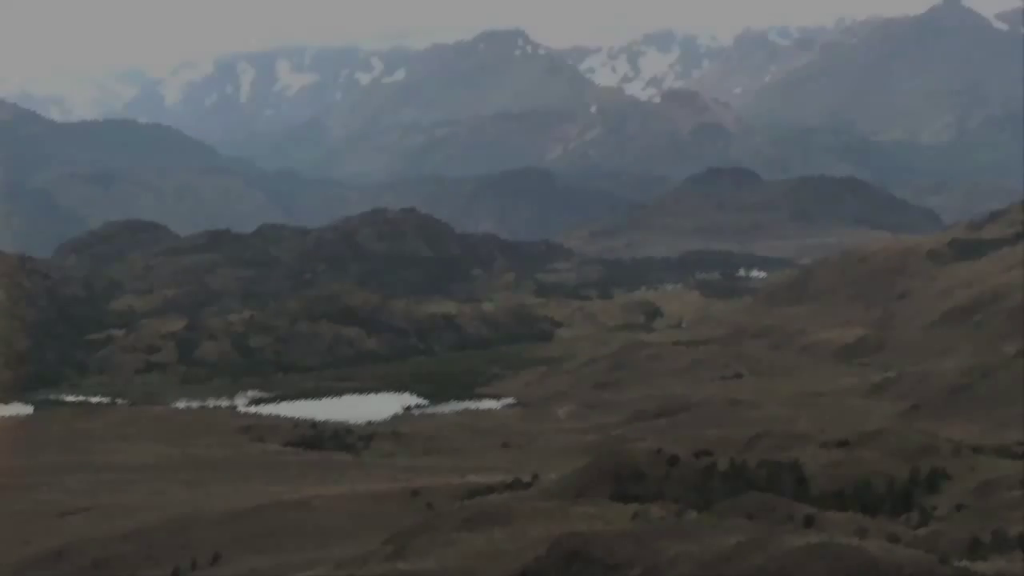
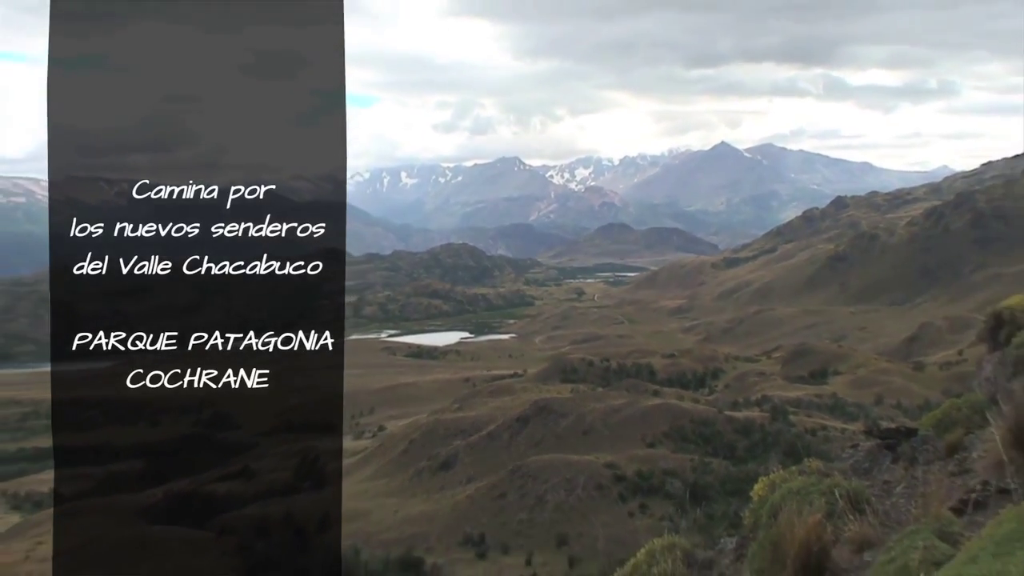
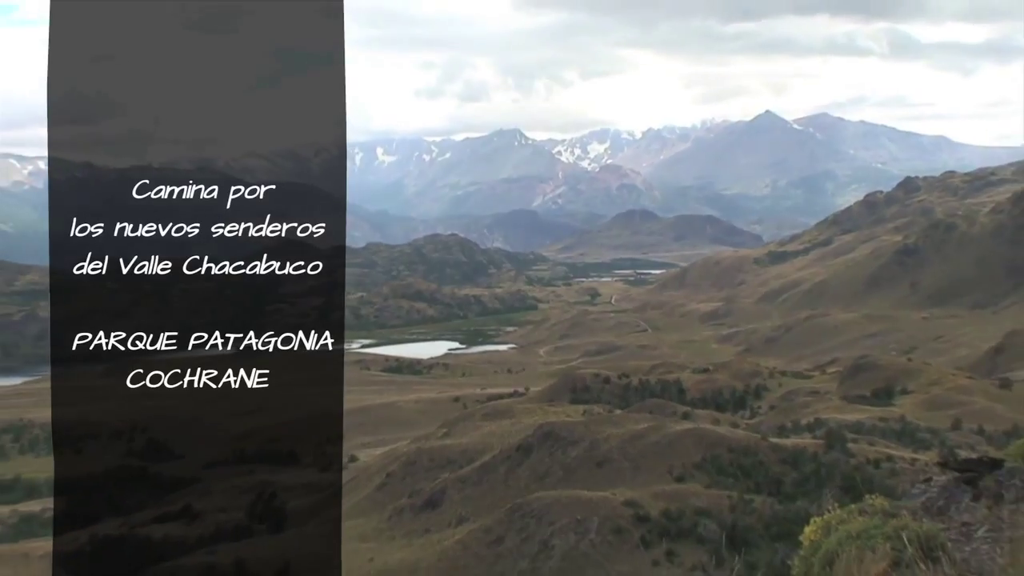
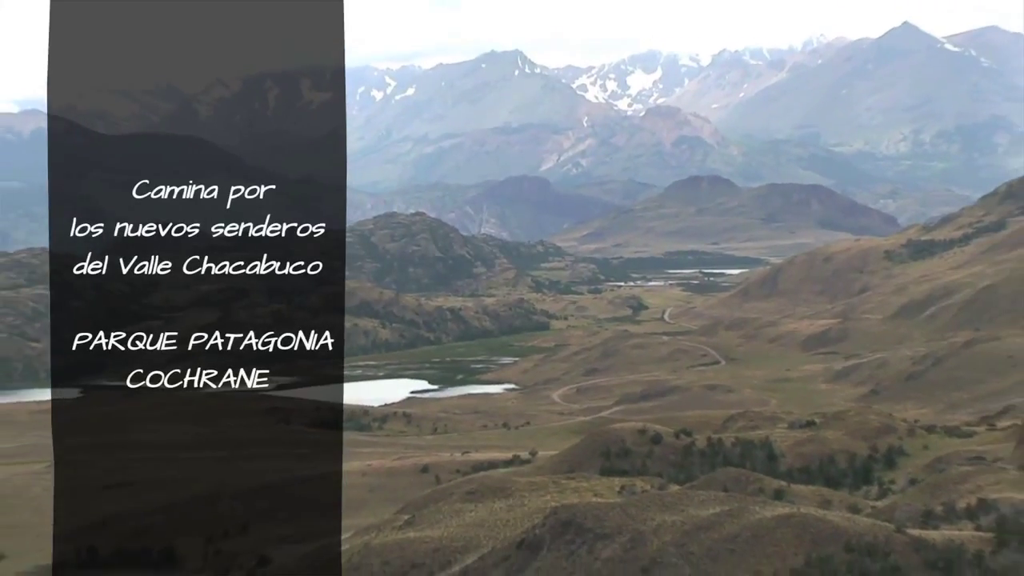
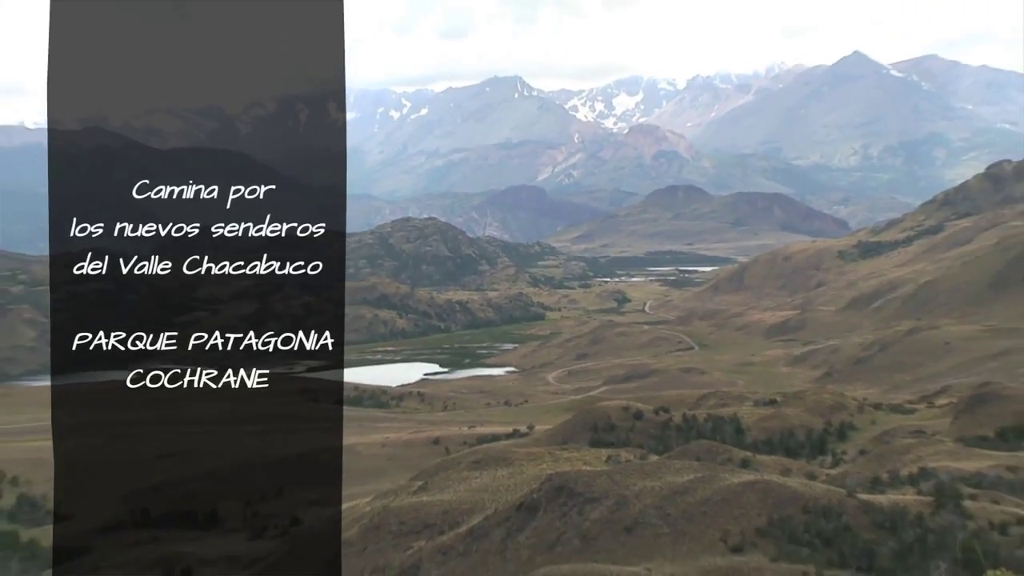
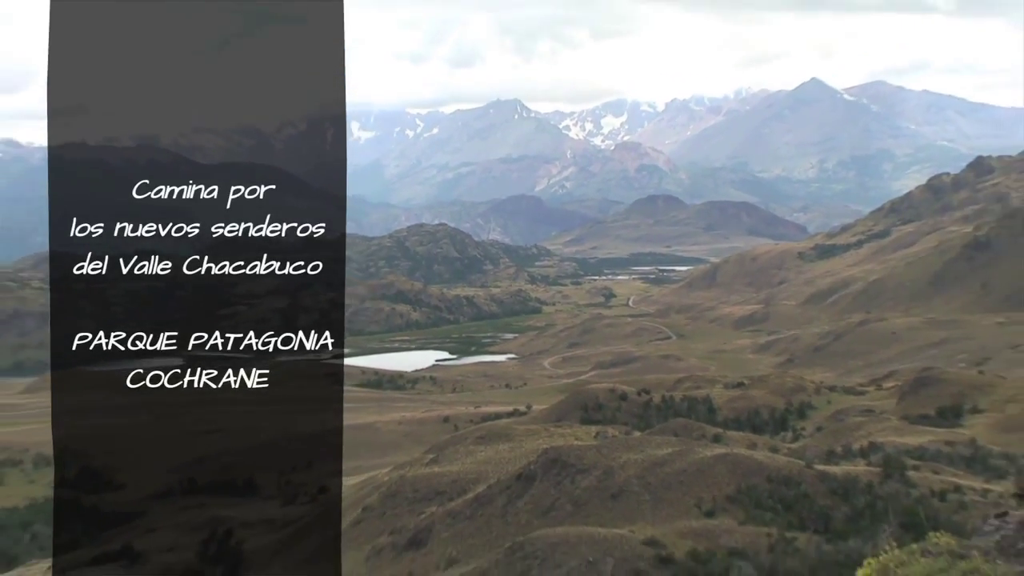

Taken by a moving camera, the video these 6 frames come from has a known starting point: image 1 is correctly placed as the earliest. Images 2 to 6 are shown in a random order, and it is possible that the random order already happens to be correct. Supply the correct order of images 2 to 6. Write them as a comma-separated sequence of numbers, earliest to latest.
4, 5, 6, 3, 2
